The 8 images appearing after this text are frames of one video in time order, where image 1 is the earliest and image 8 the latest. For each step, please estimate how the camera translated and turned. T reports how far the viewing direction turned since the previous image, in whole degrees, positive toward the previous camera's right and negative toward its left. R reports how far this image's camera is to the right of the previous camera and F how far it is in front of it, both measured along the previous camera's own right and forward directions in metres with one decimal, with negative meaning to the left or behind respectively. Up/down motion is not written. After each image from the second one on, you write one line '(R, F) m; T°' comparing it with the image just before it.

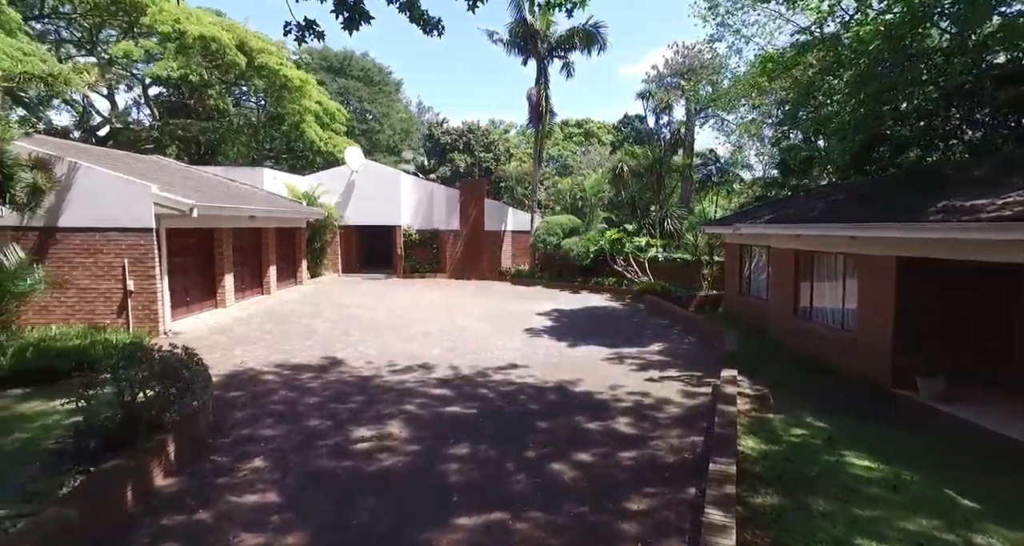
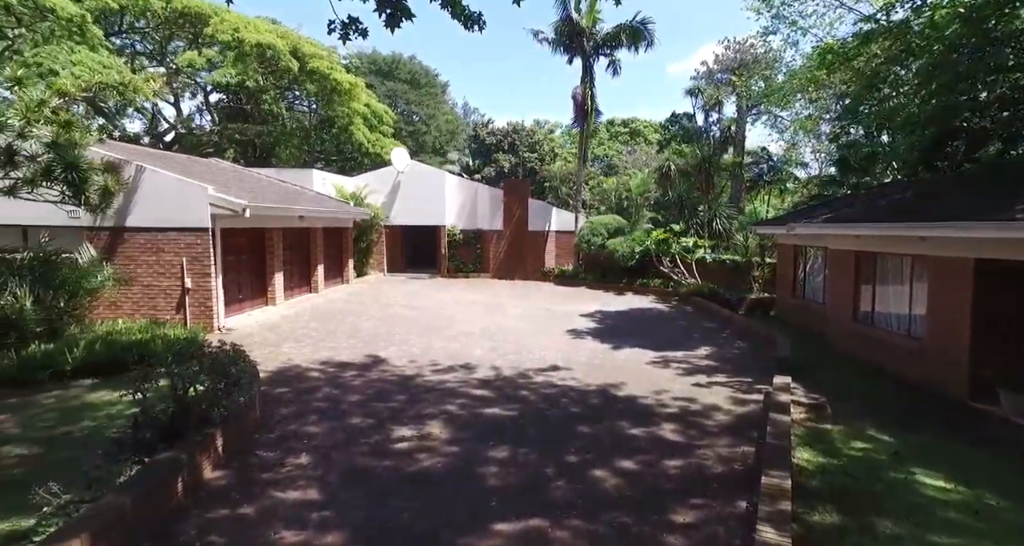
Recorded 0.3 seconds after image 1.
(0.0, +0.1) m; -5°
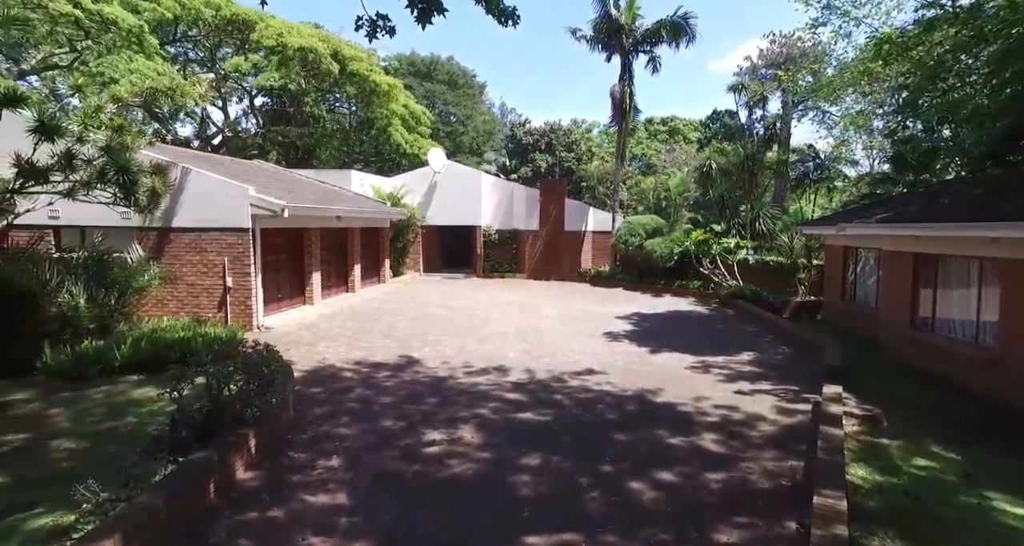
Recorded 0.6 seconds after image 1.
(0.0, +0.1) m; -4°
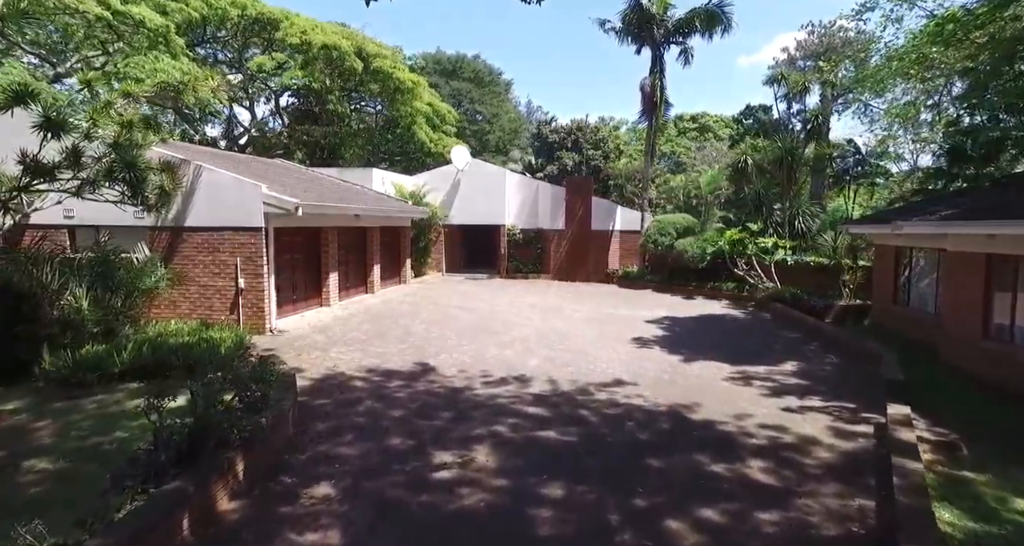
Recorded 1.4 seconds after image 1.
(+0.1, +0.6) m; -3°
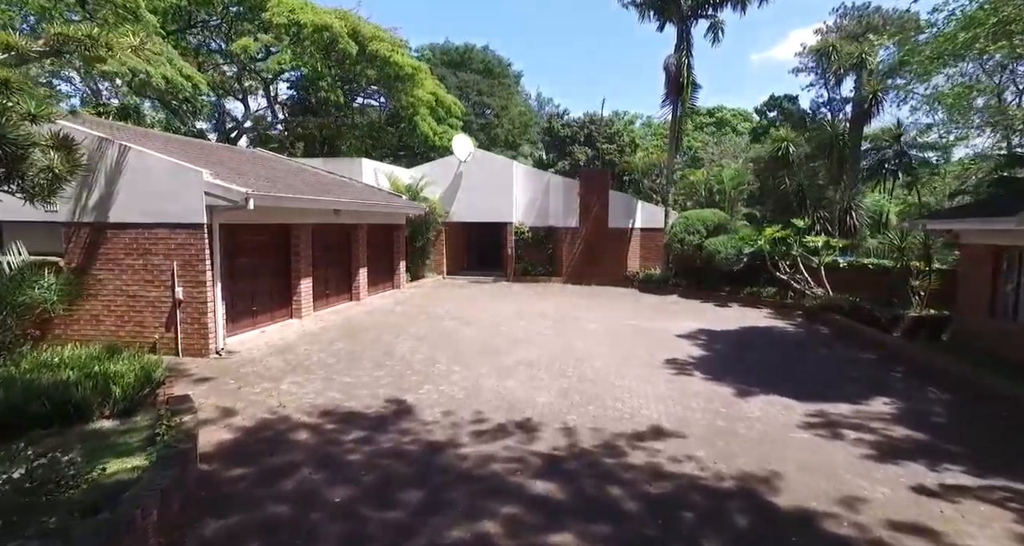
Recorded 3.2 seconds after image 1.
(+0.1, +2.1) m; -1°
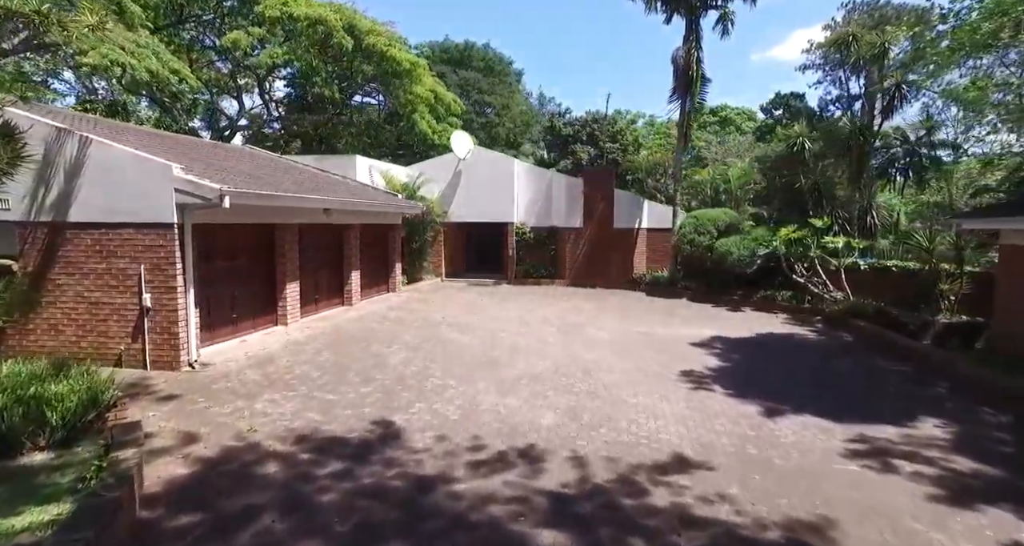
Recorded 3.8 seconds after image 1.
(0.0, +0.8) m; 0°
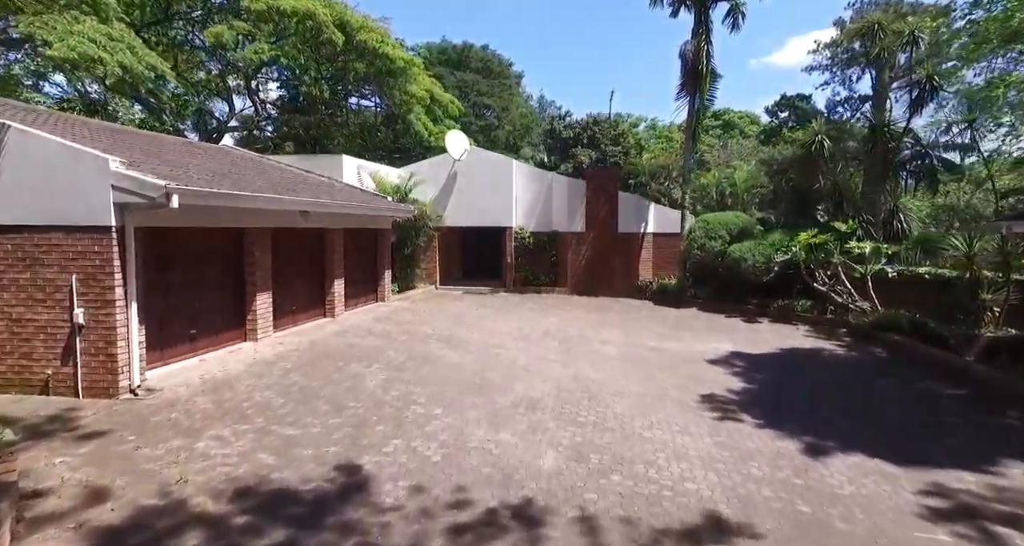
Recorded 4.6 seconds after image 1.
(+0.1, +1.1) m; 0°
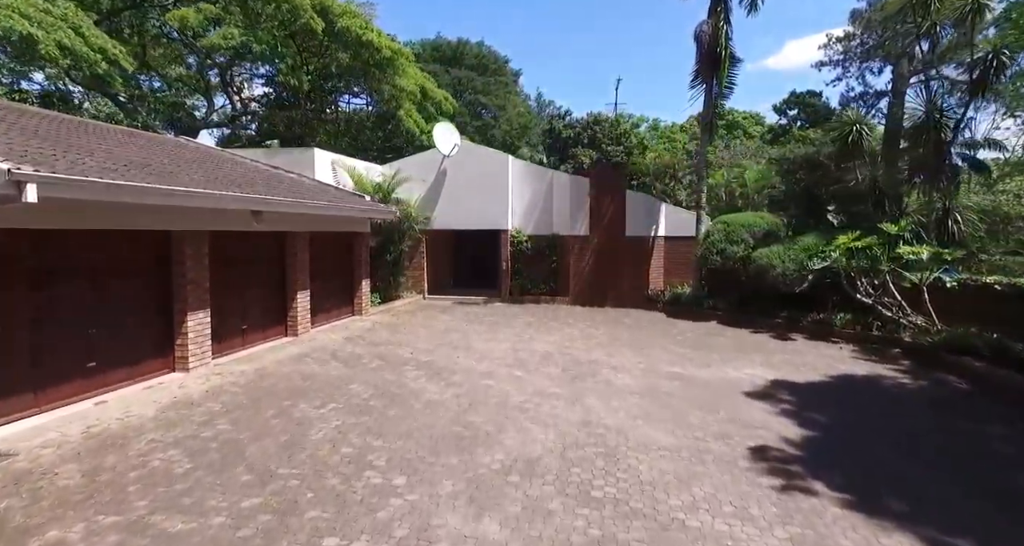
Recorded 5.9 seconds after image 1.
(+0.1, +1.8) m; 0°
